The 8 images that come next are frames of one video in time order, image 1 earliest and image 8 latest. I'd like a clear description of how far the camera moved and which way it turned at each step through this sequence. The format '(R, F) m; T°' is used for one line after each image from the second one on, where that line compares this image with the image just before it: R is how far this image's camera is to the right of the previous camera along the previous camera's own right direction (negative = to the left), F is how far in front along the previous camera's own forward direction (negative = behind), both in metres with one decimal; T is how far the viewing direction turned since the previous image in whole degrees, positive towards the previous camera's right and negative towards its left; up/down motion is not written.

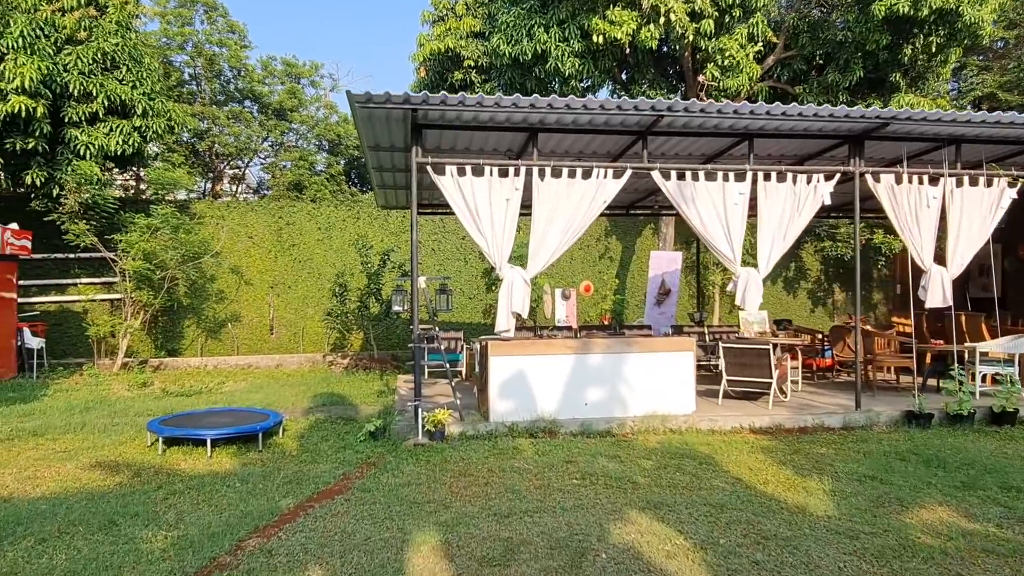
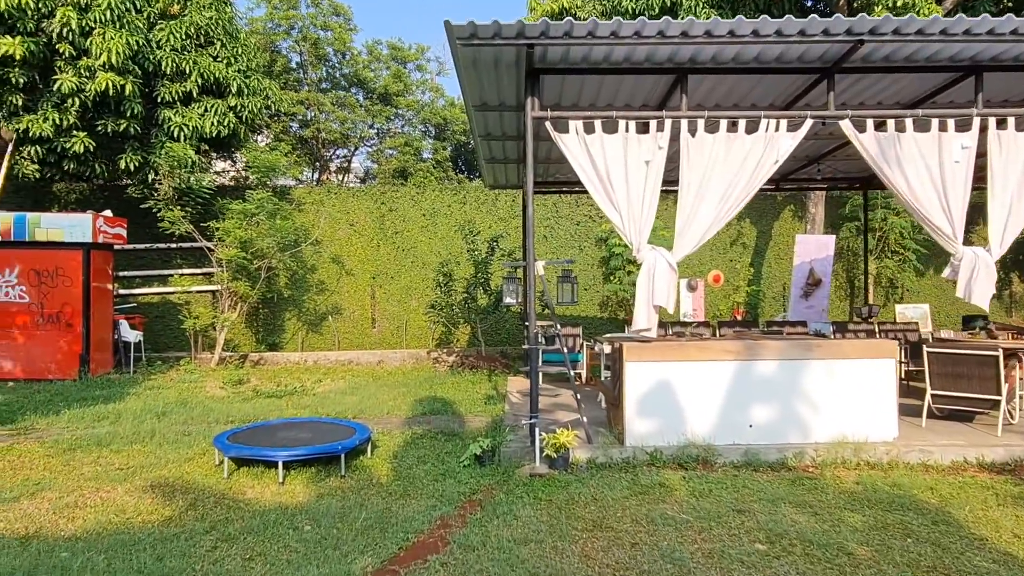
(-0.2, +1.3) m; -8°
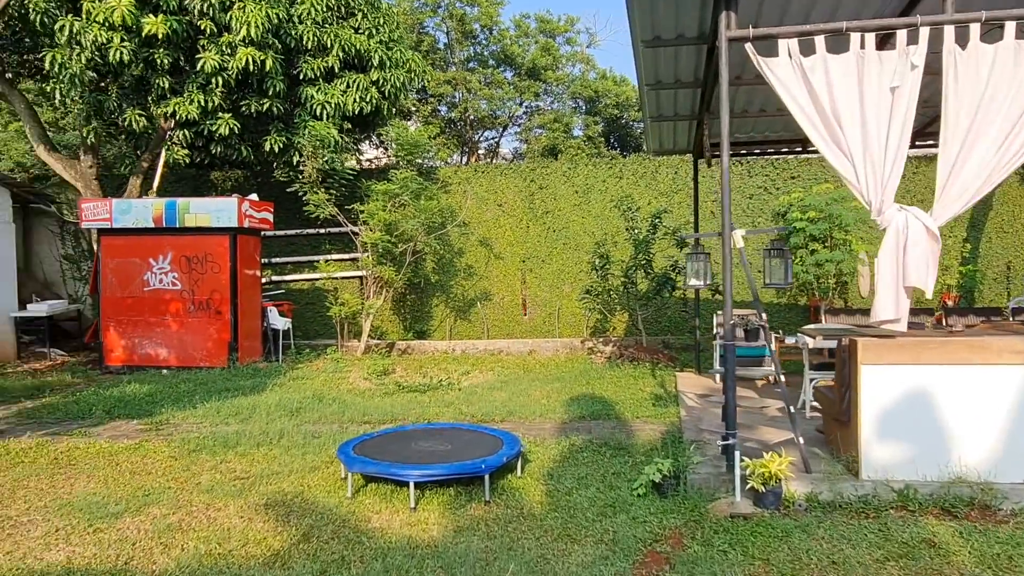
(-0.2, +1.1) m; -12°
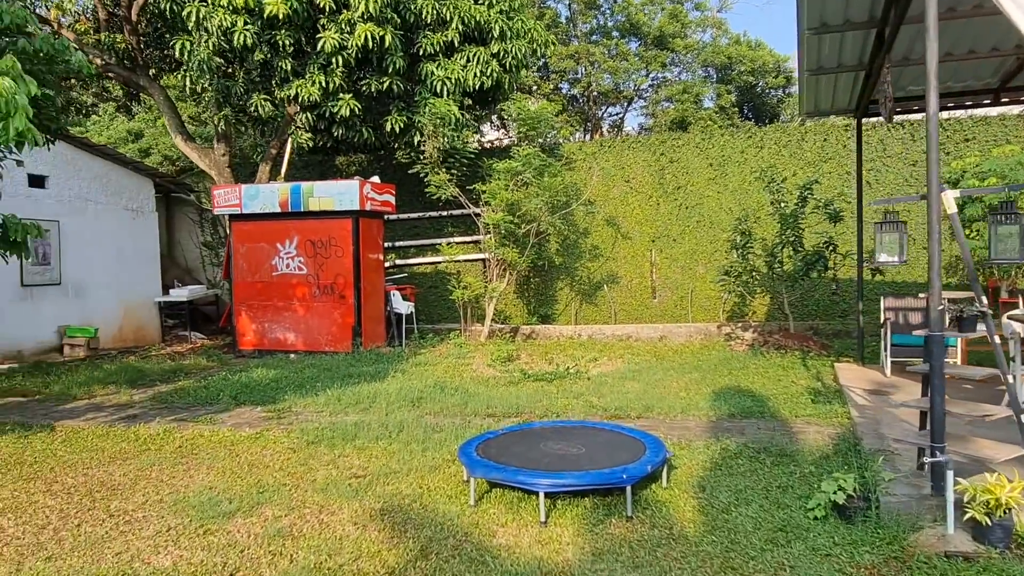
(-0.1, +0.5) m; -9°
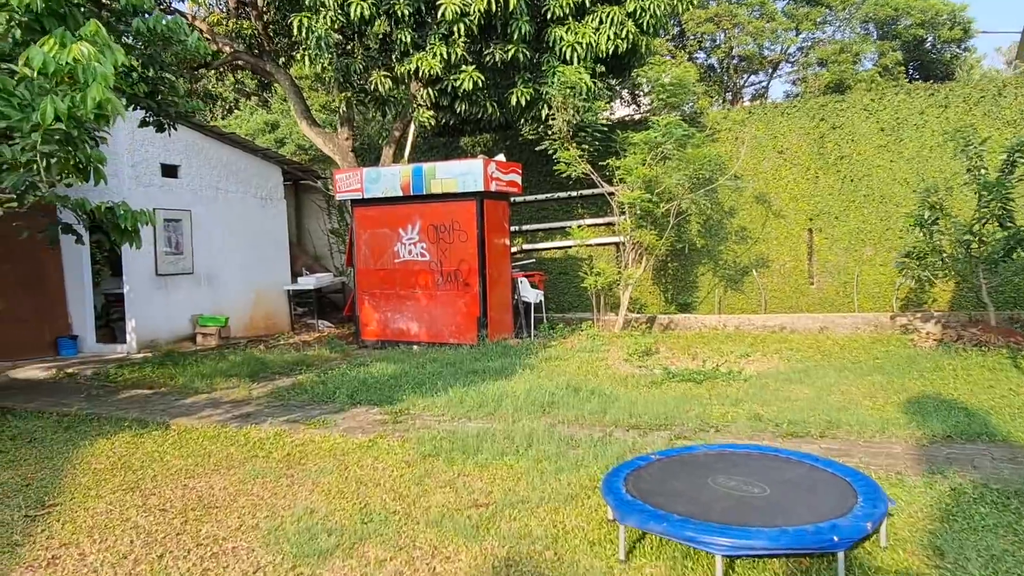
(-0.1, +0.8) m; -10°
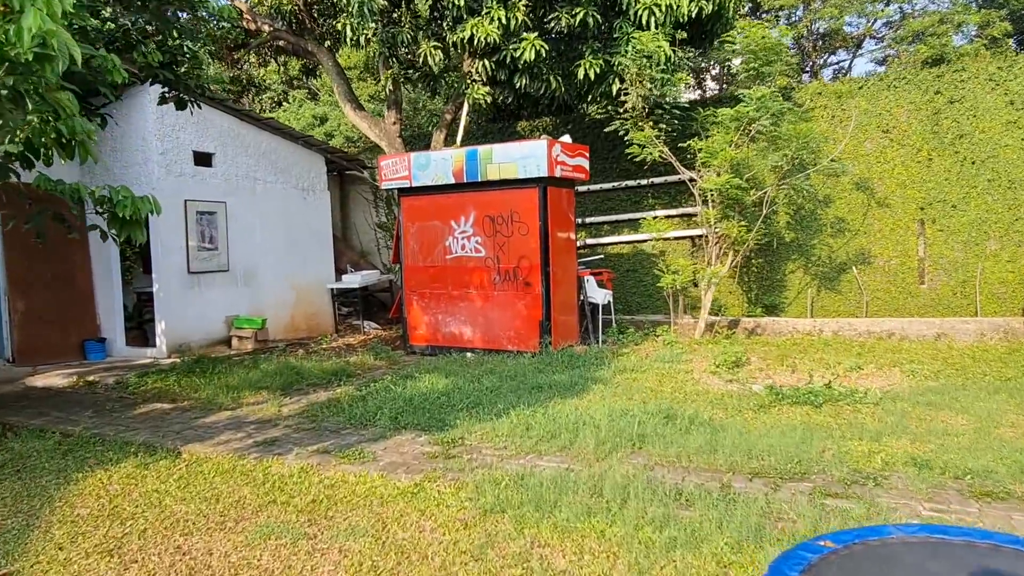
(-0.2, +1.0) m; -4°
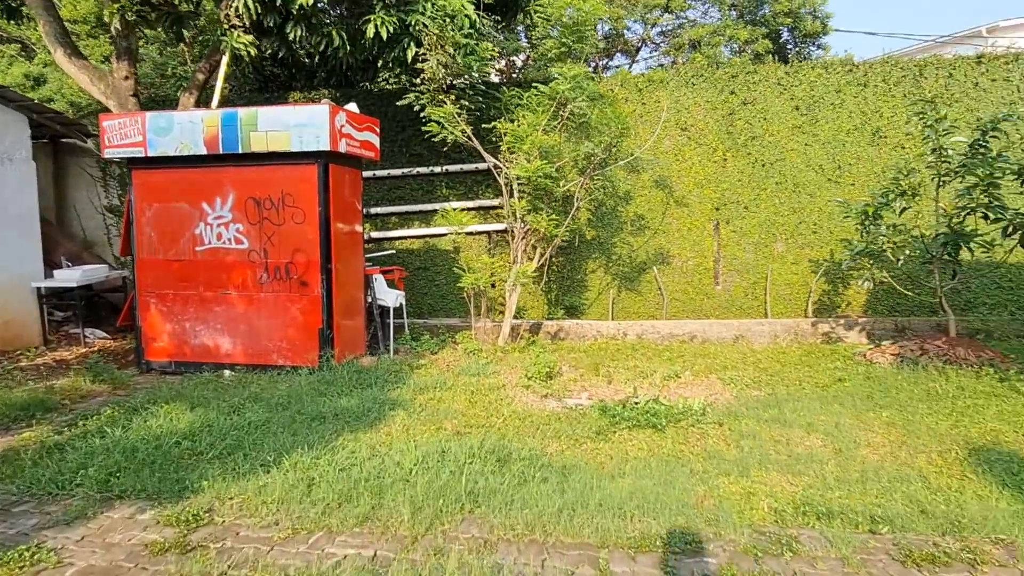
(0.0, +1.2) m; +17°
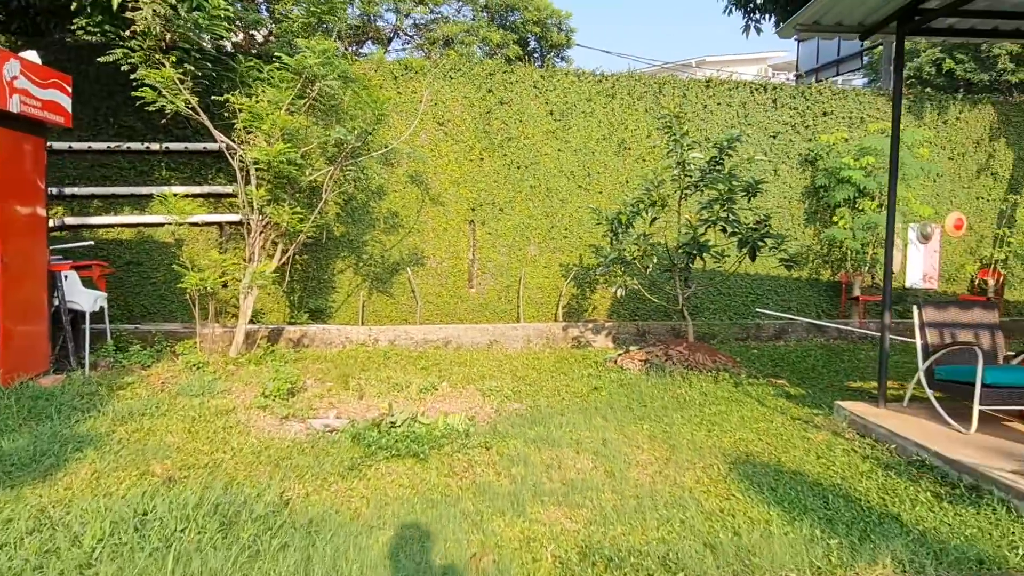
(0.0, +0.6) m; +20°
